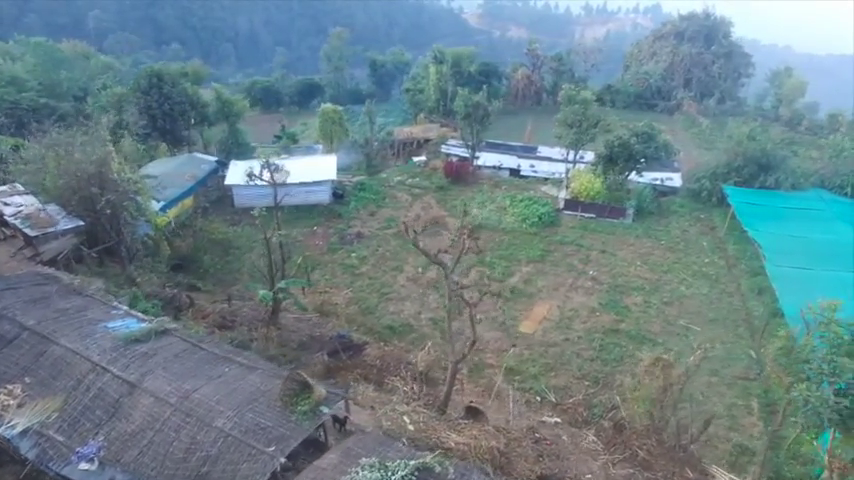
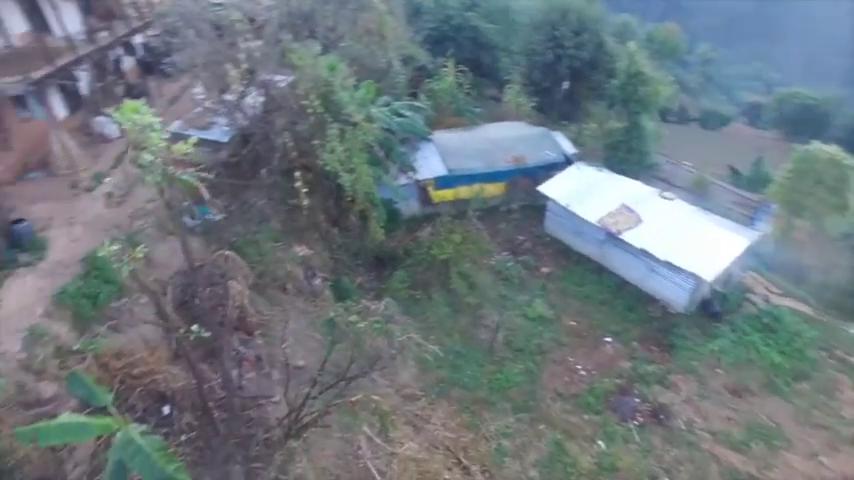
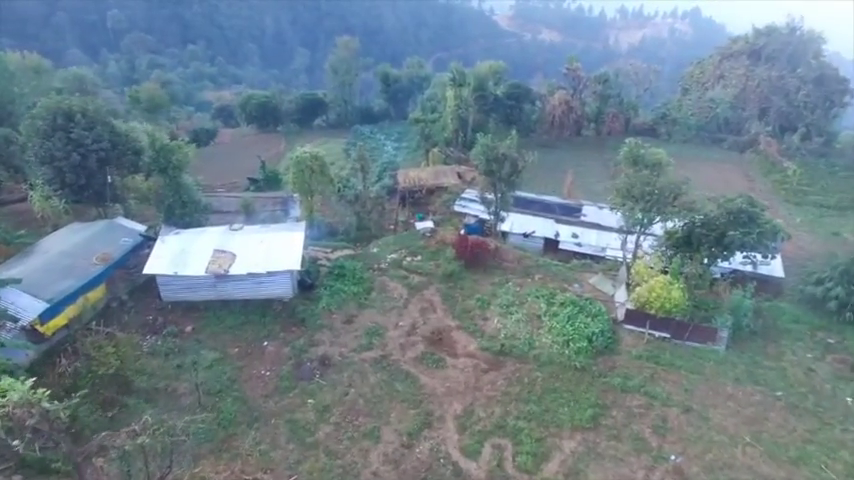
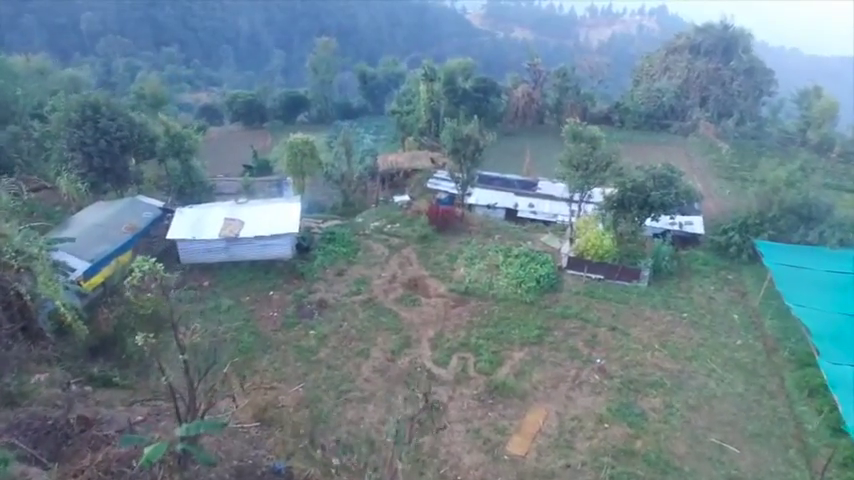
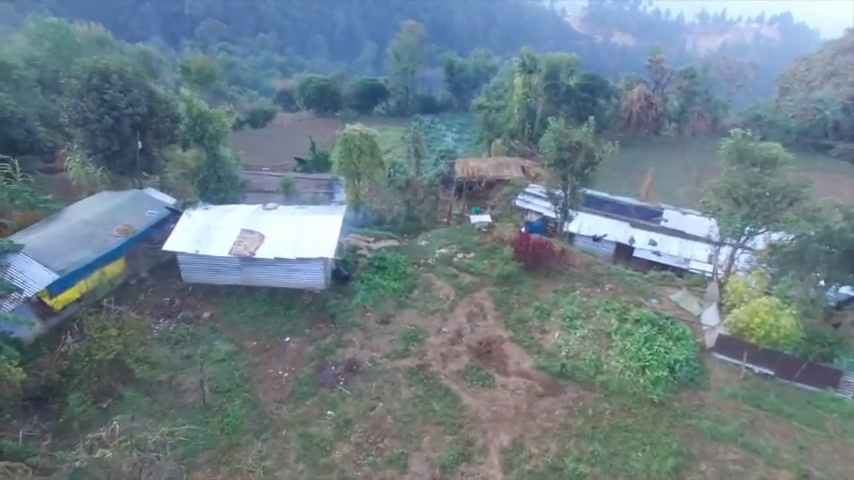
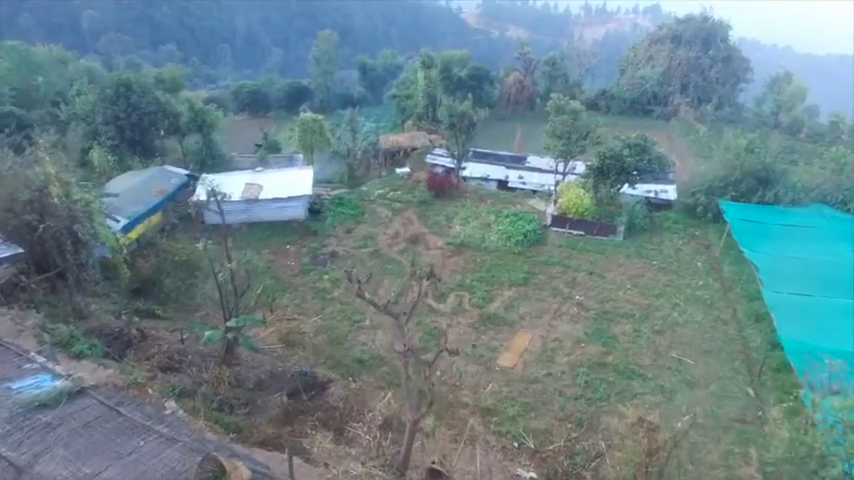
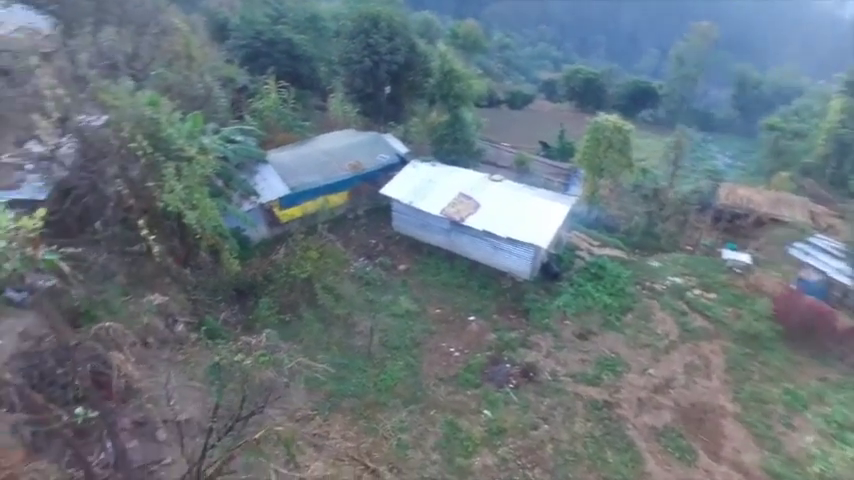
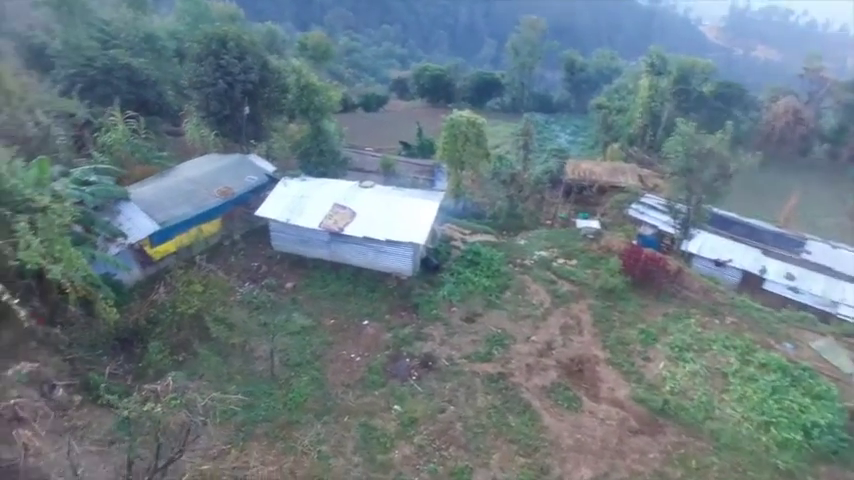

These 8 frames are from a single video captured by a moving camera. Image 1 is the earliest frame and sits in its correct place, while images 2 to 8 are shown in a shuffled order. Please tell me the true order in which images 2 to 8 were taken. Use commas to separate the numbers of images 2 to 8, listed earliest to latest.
6, 4, 3, 5, 8, 7, 2
